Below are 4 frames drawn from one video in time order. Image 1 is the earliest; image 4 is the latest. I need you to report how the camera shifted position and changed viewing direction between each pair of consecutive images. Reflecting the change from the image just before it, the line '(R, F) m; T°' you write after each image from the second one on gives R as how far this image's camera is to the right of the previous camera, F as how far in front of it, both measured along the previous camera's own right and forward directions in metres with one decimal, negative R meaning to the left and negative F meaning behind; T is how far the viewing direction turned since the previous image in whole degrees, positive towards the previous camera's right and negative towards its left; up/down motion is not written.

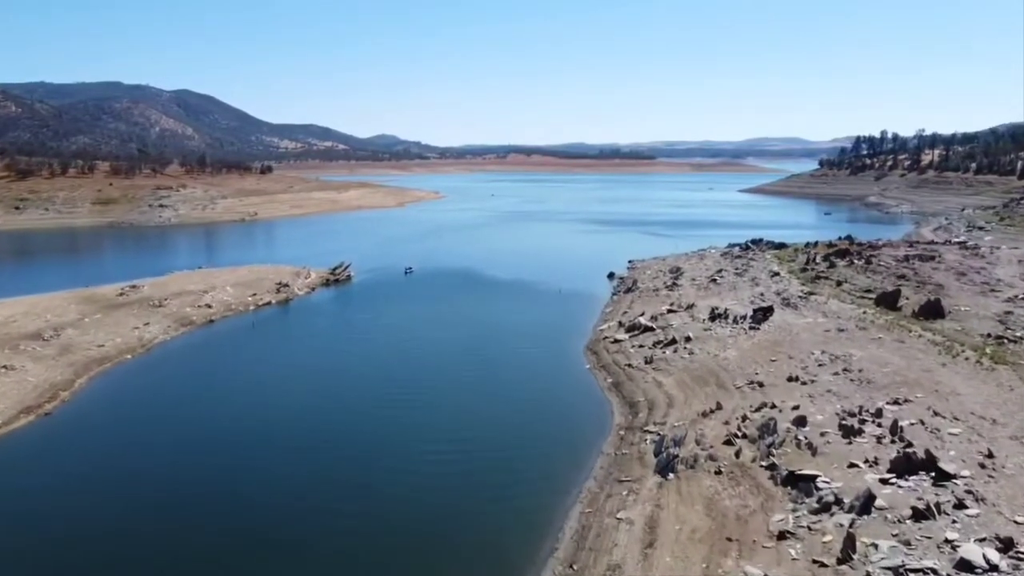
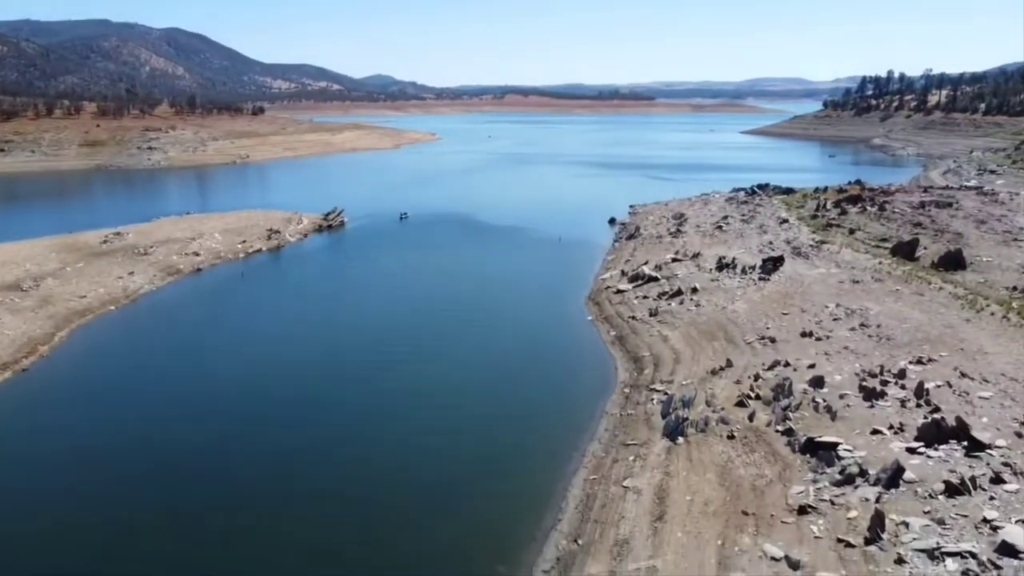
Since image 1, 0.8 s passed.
(0.0, +1.0) m; 0°
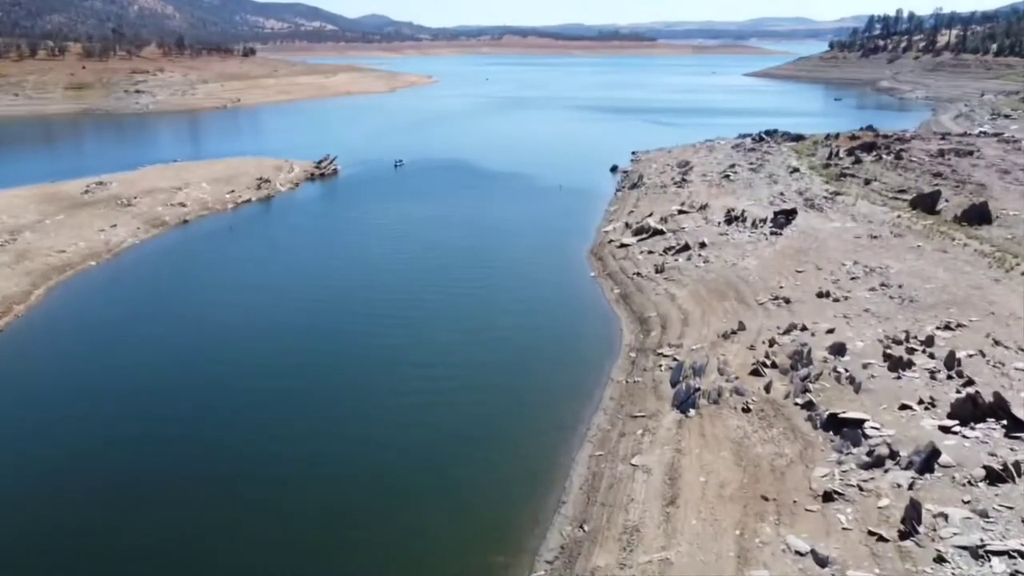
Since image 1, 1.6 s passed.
(0.0, +1.0) m; 0°
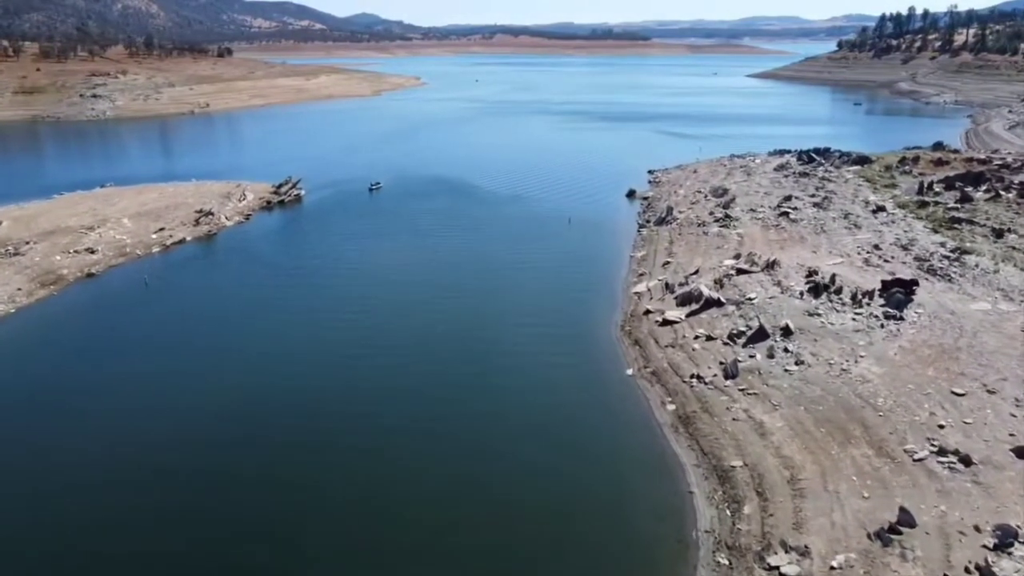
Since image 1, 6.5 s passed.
(-0.2, +5.9) m; +1°
